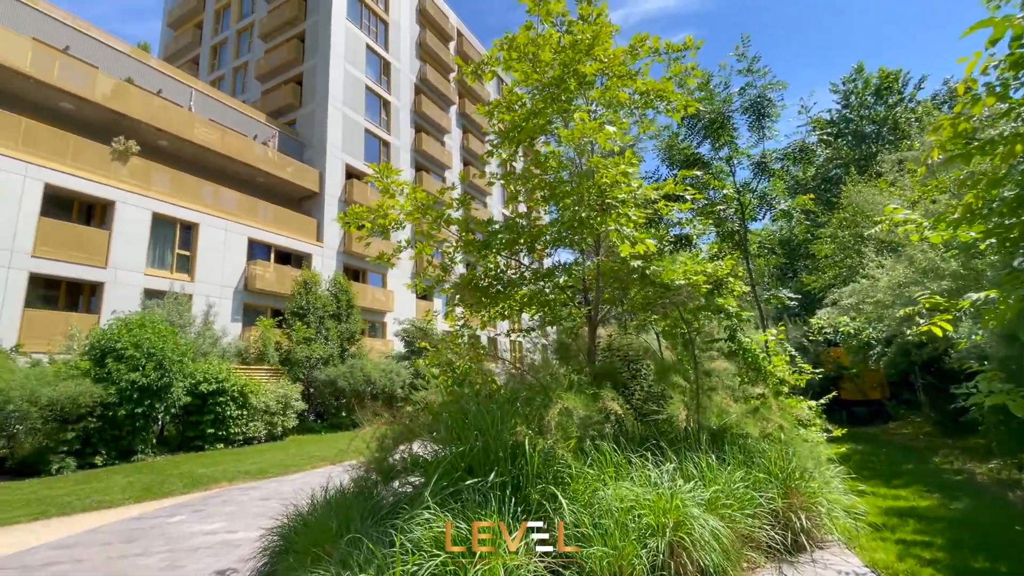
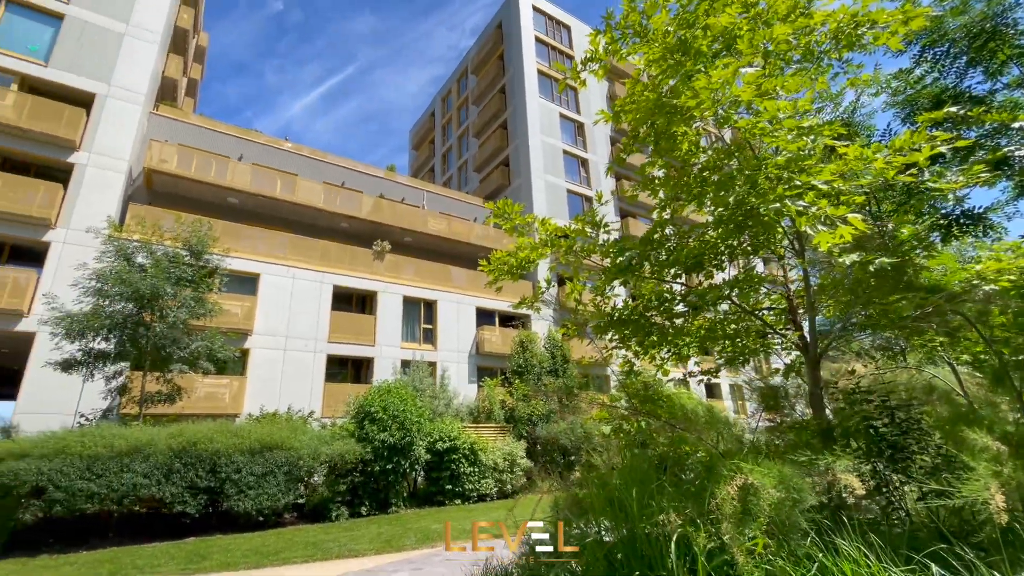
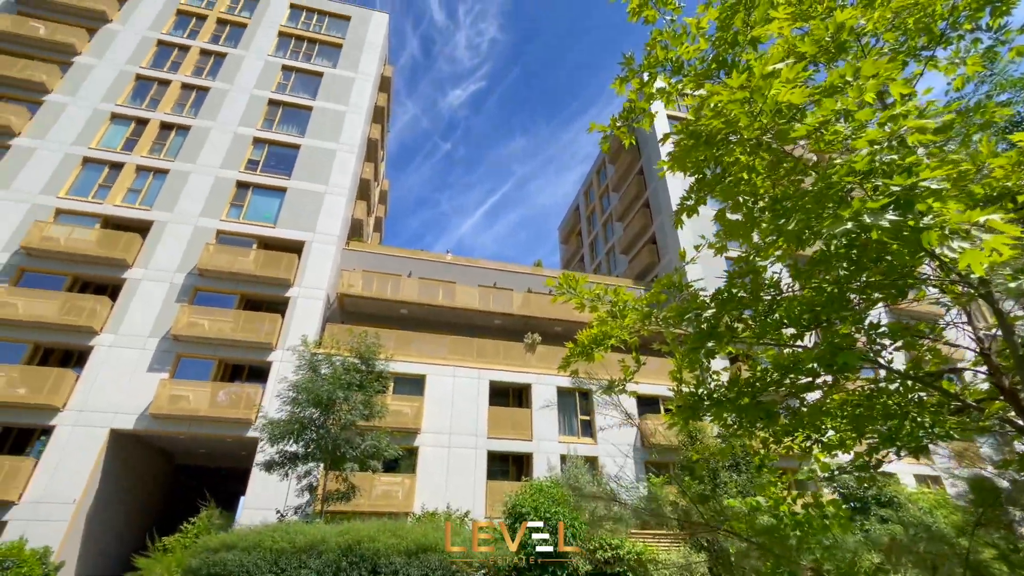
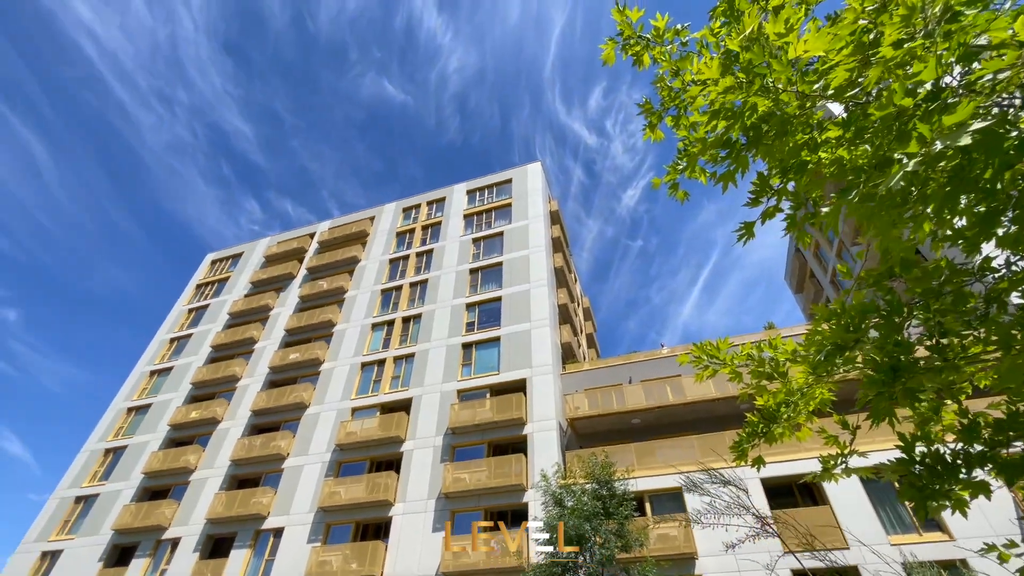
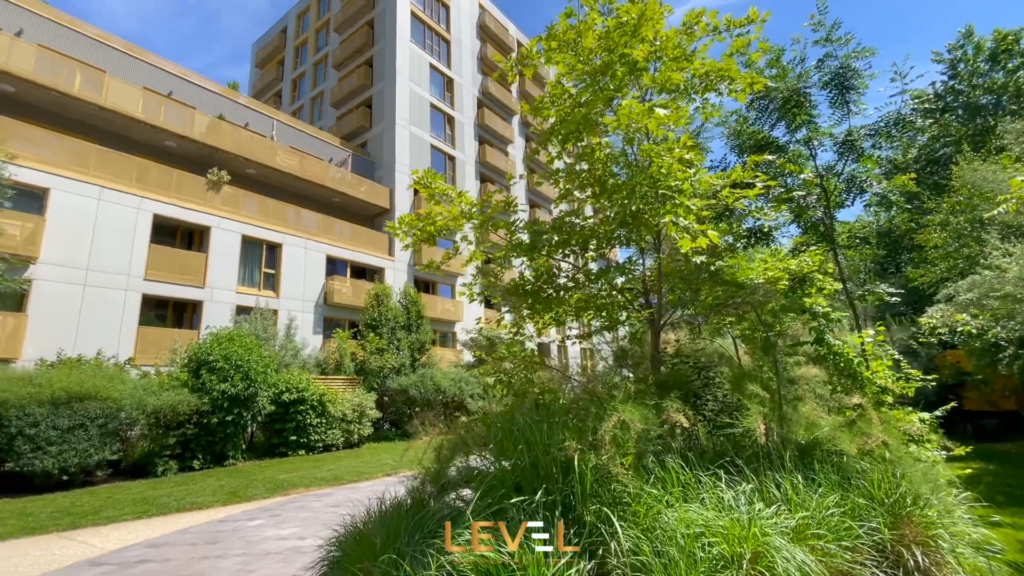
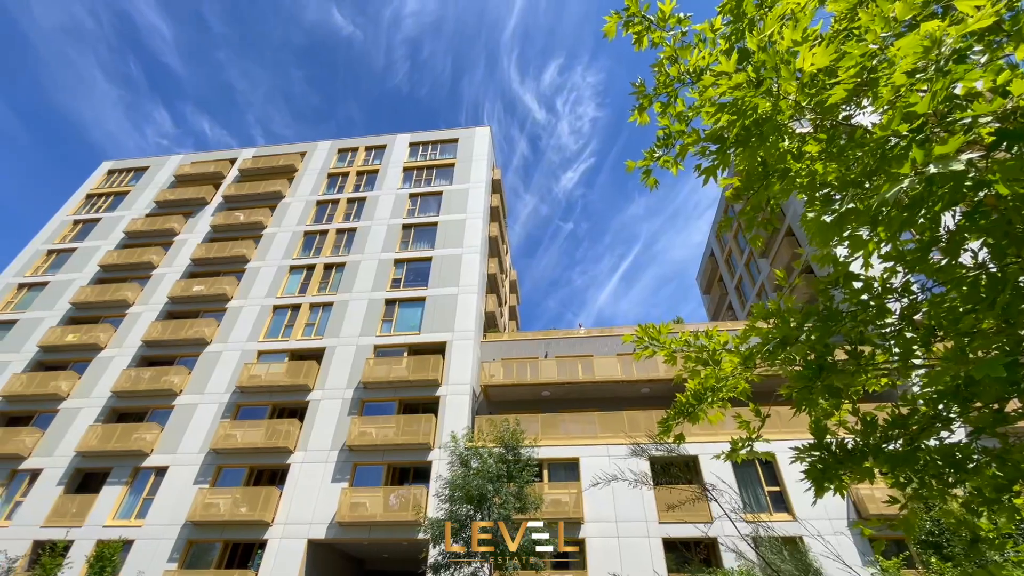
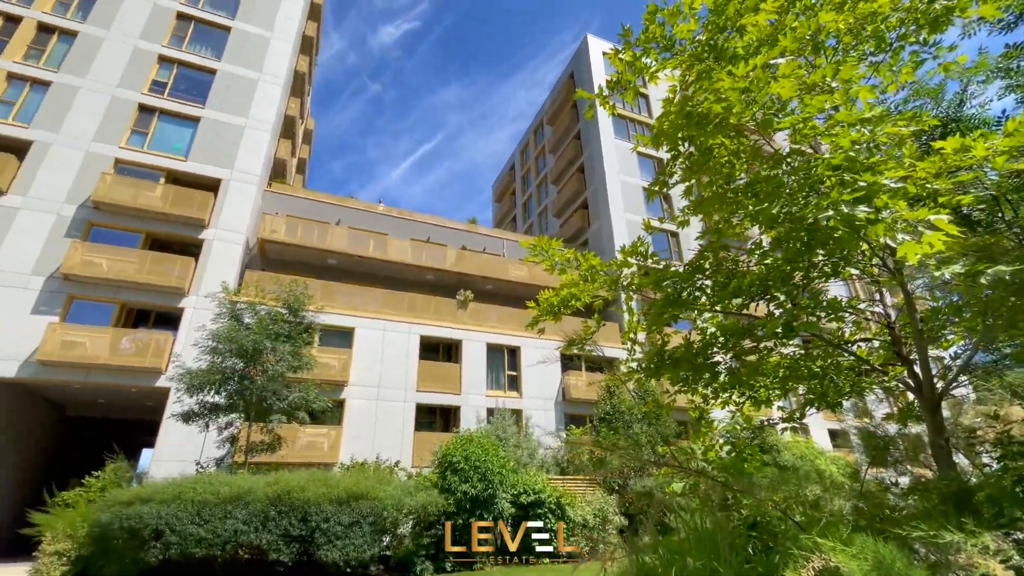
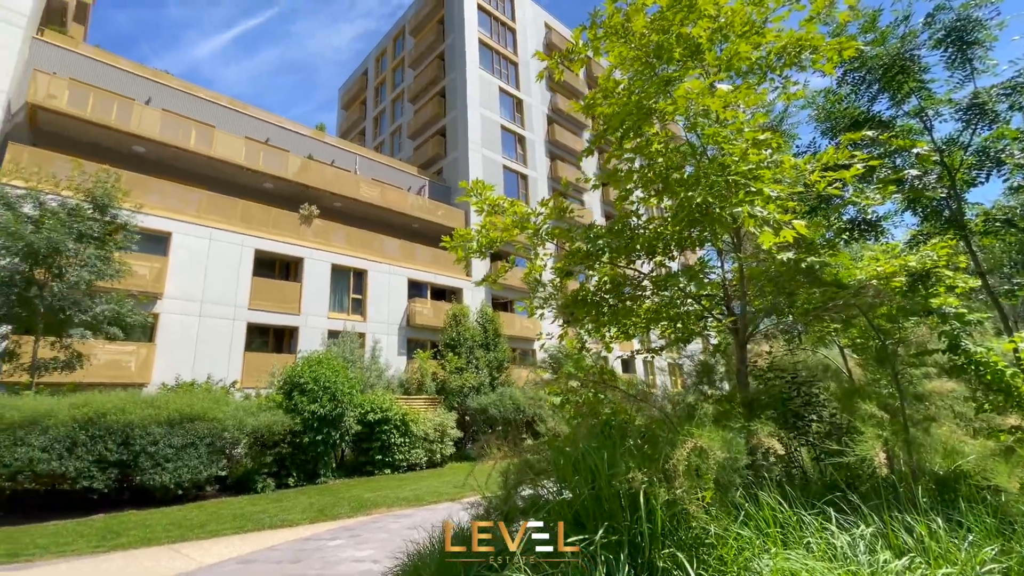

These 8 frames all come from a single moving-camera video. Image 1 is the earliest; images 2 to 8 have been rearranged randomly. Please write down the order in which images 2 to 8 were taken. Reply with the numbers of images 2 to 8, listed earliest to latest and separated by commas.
5, 8, 2, 7, 3, 6, 4
